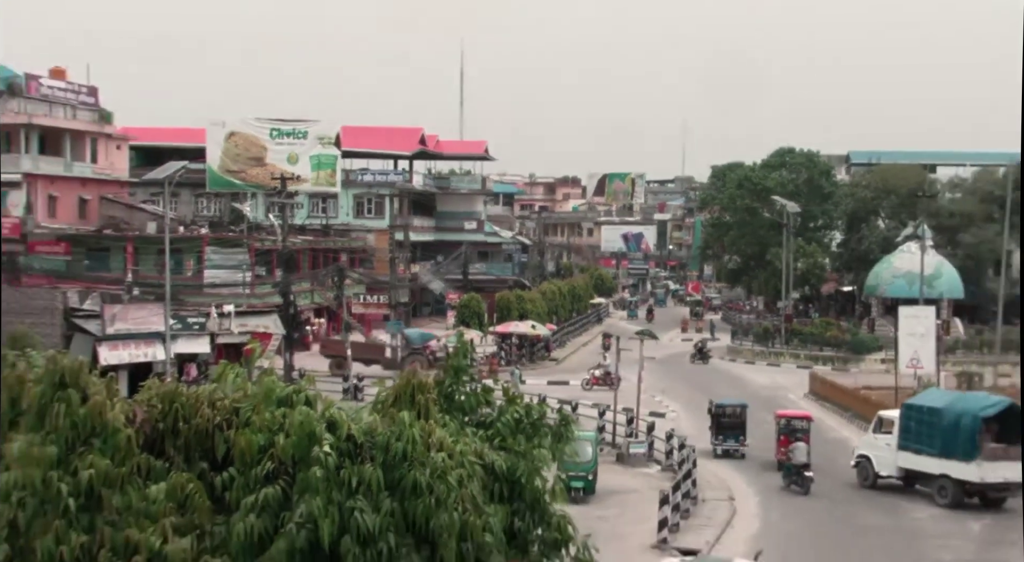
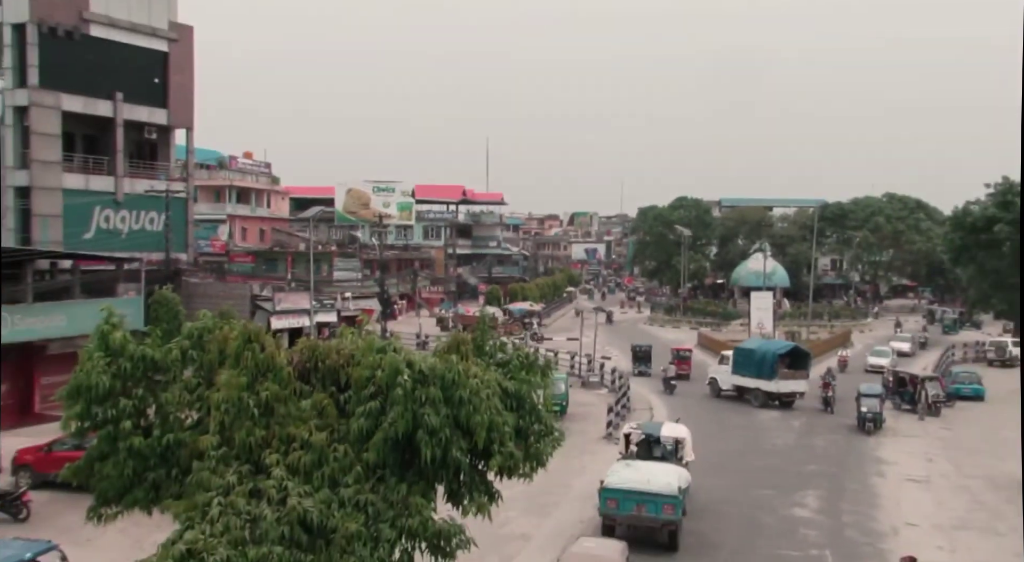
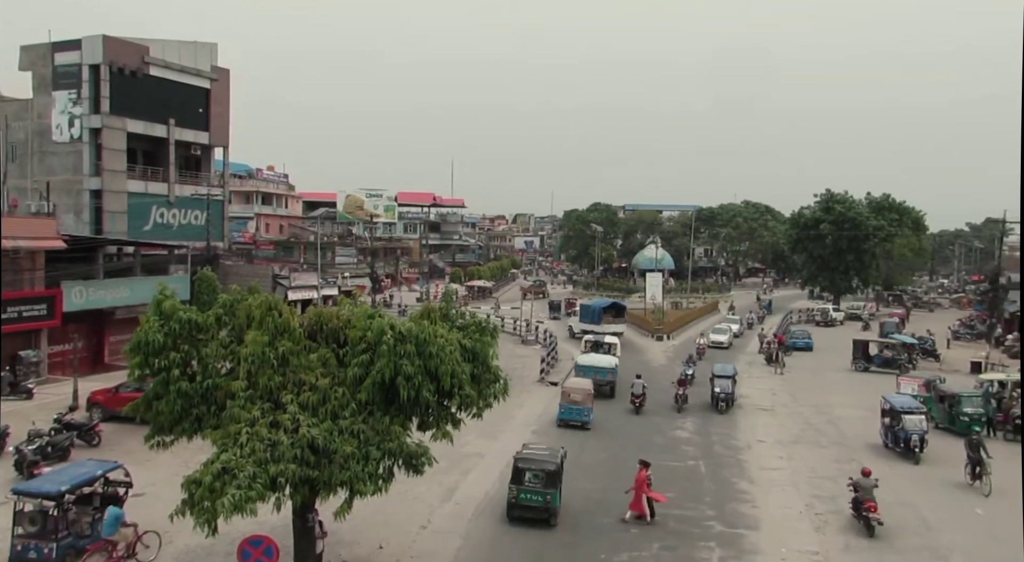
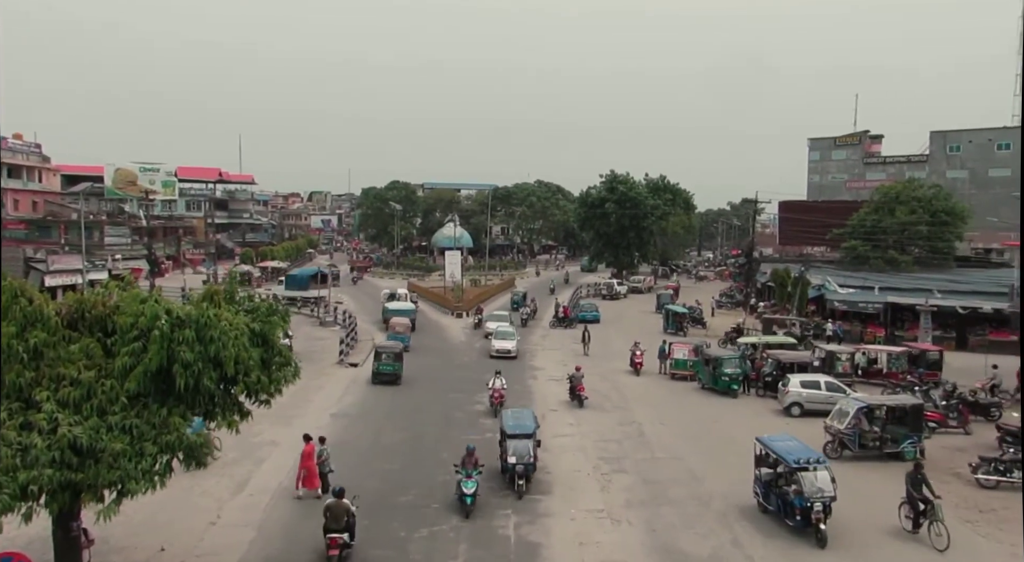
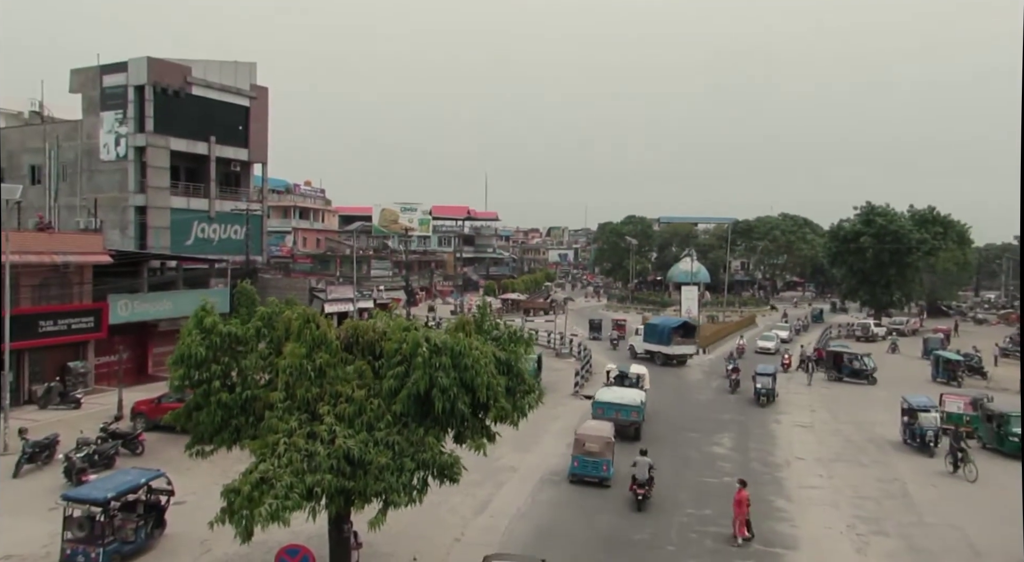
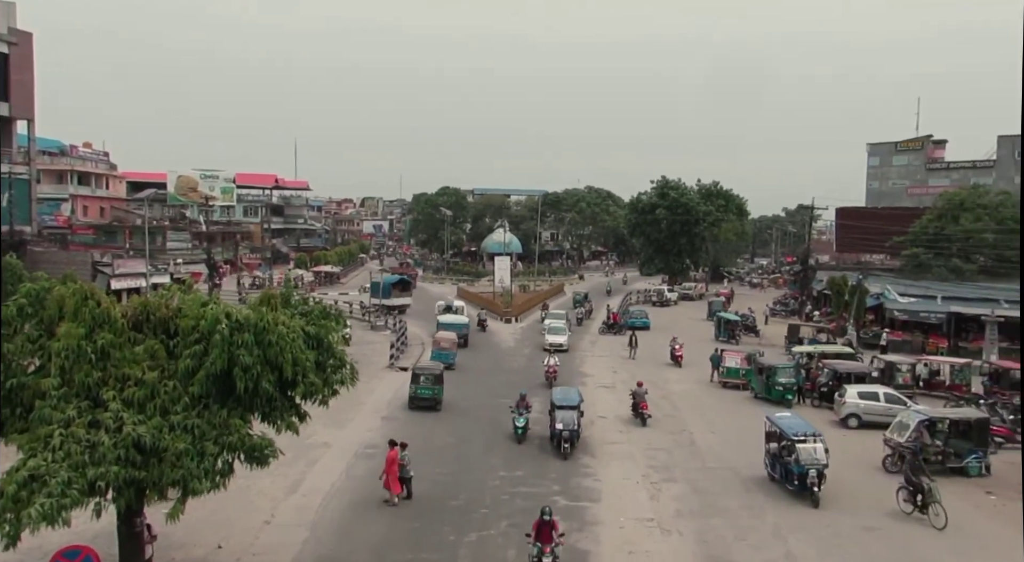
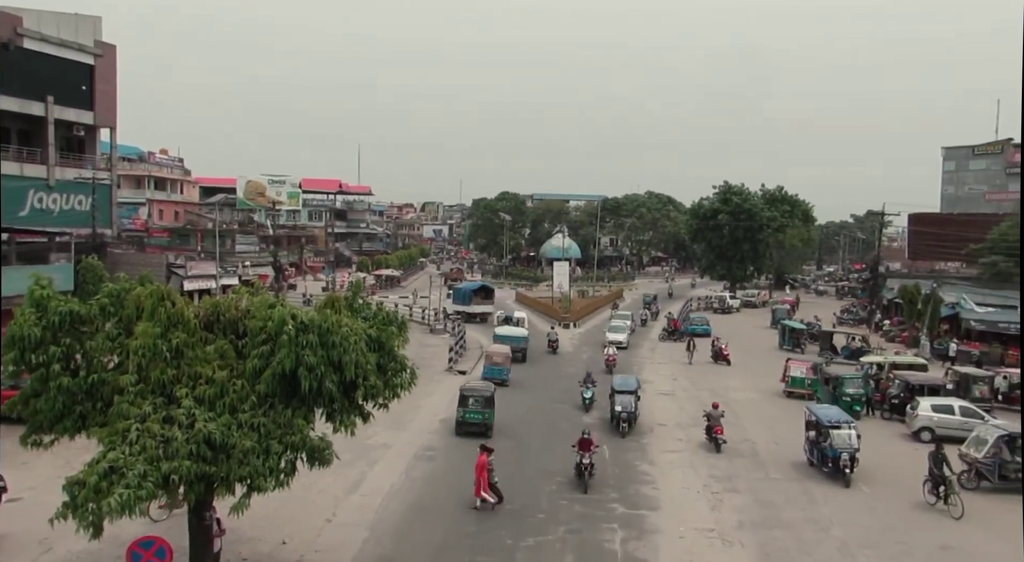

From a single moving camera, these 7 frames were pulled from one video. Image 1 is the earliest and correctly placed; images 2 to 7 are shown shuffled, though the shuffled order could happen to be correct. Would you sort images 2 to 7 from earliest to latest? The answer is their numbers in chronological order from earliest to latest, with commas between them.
2, 5, 3, 7, 6, 4
